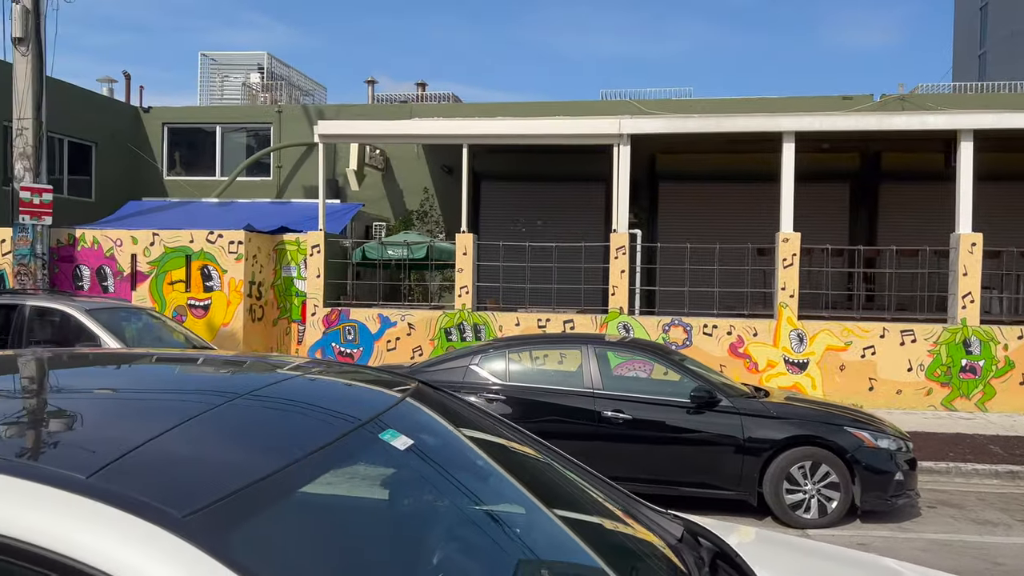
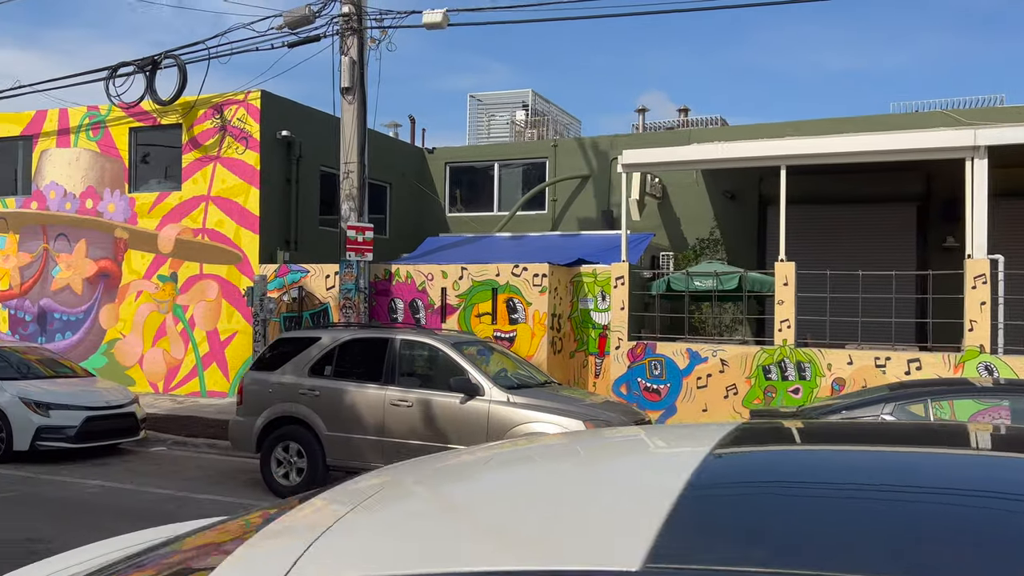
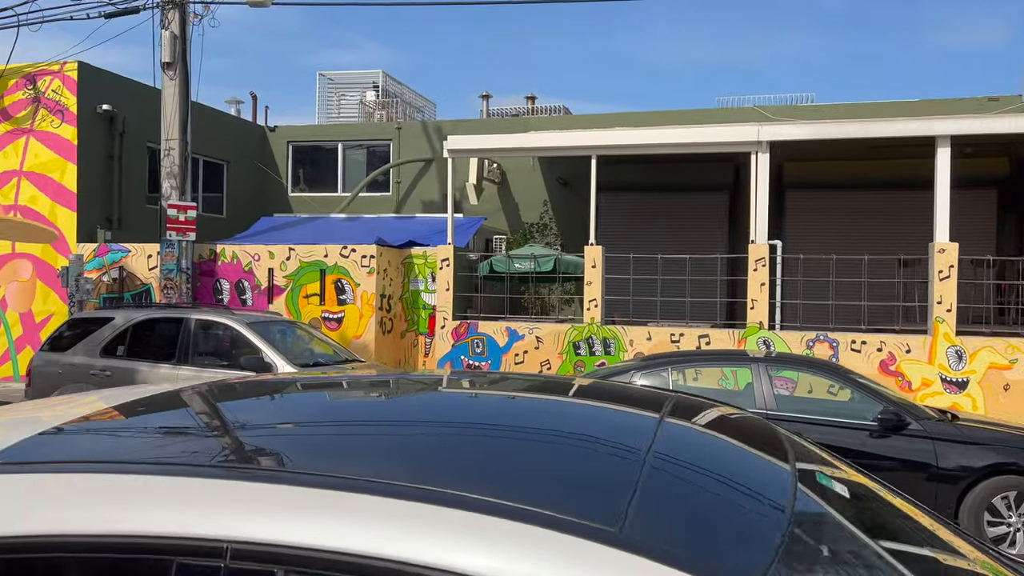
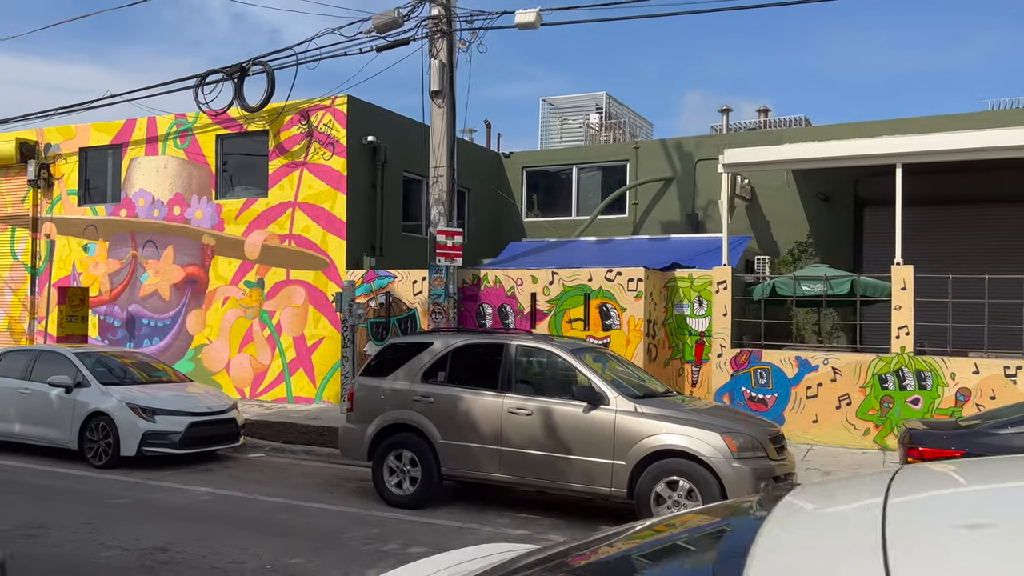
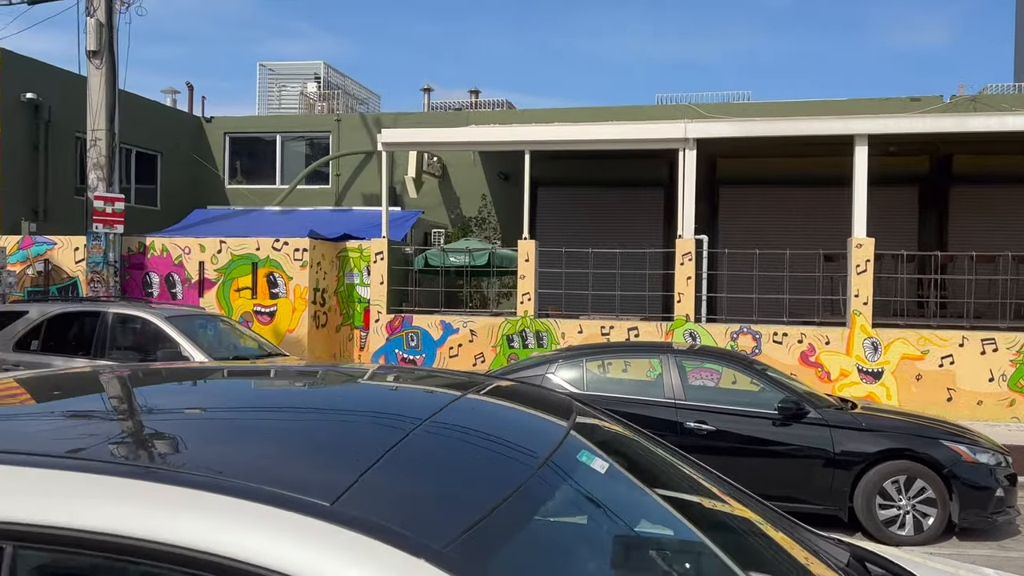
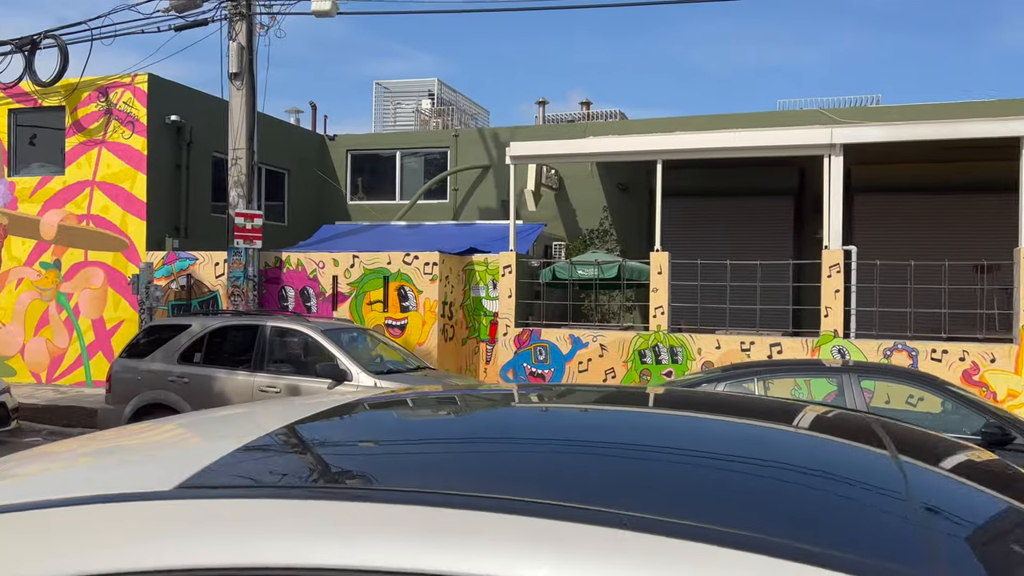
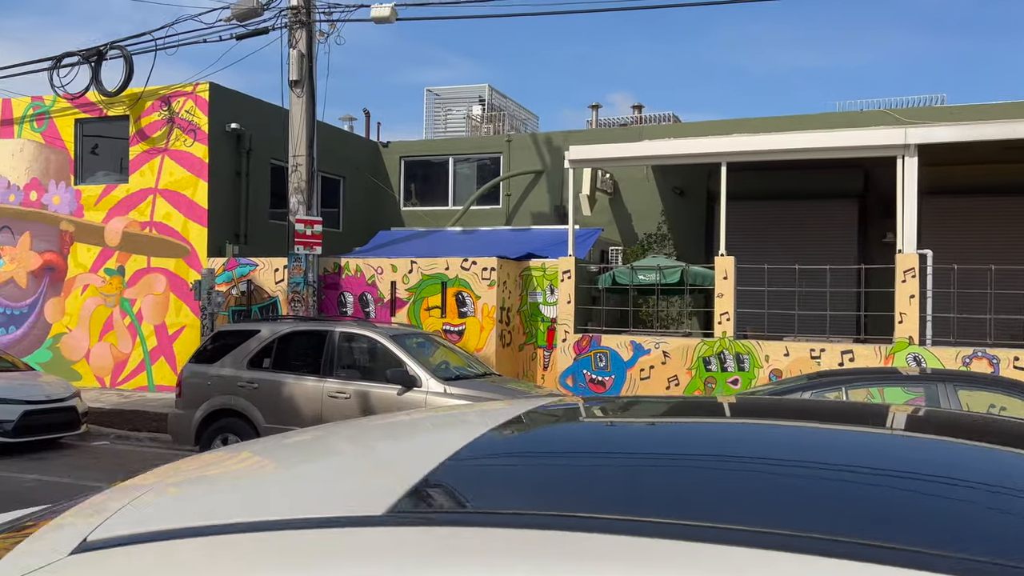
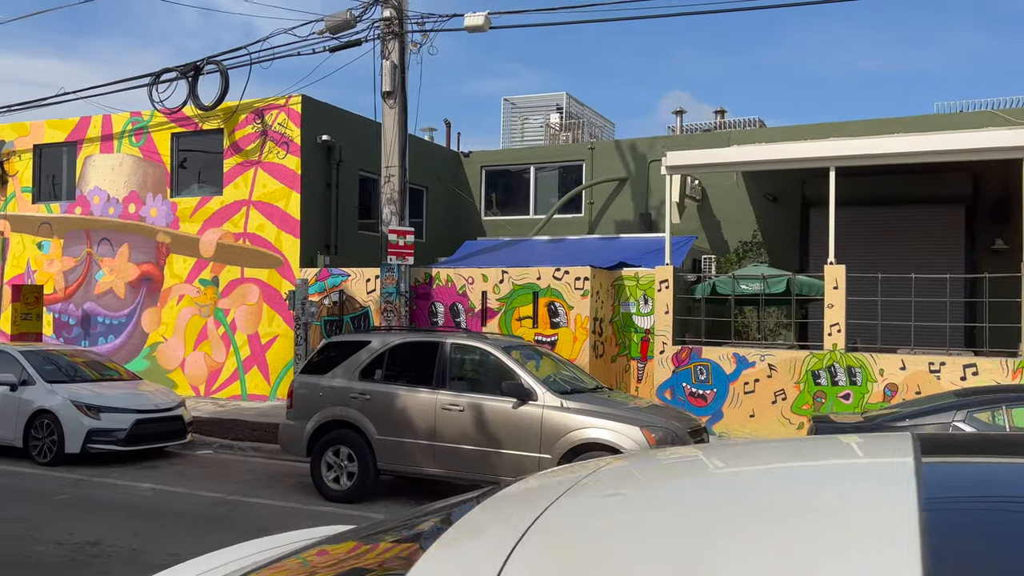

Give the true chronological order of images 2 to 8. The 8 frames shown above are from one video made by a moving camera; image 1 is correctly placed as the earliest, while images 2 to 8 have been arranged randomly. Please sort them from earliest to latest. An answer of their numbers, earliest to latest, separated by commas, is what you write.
5, 3, 6, 7, 2, 8, 4
